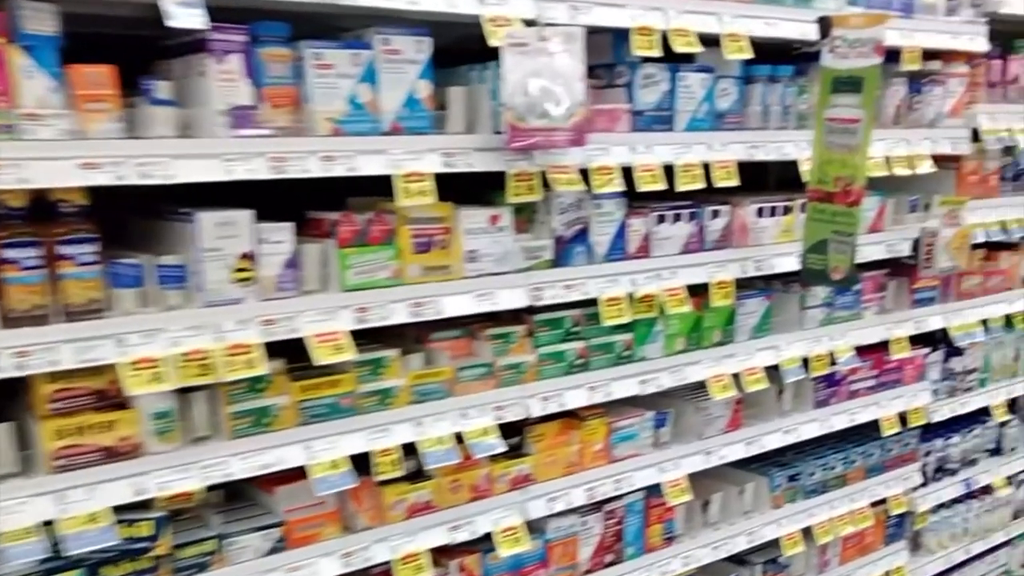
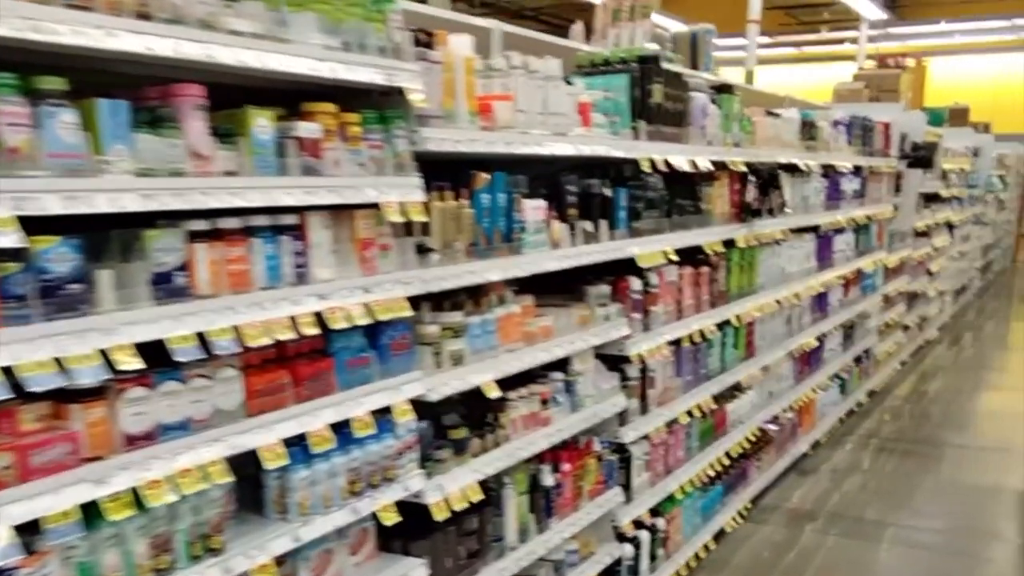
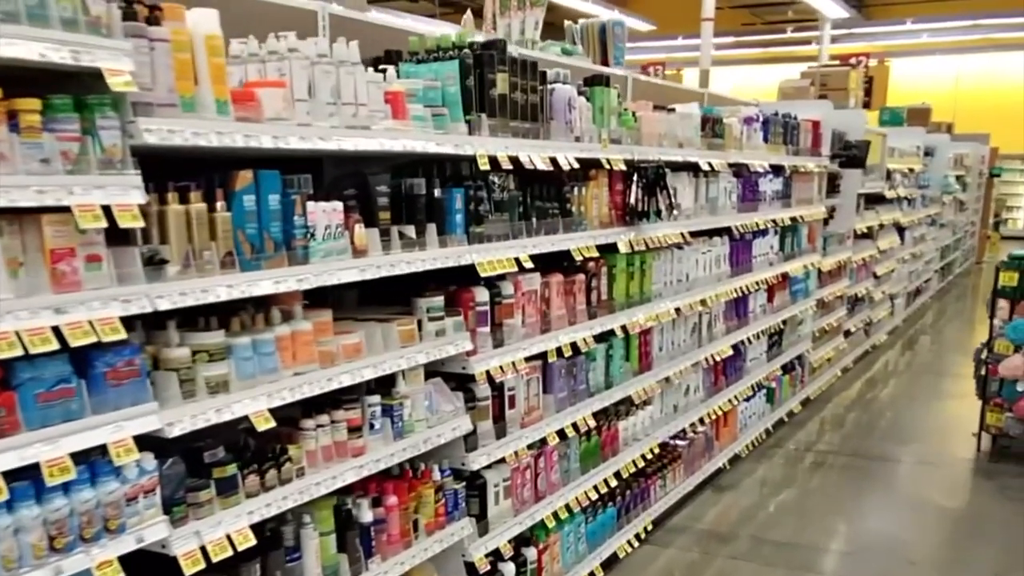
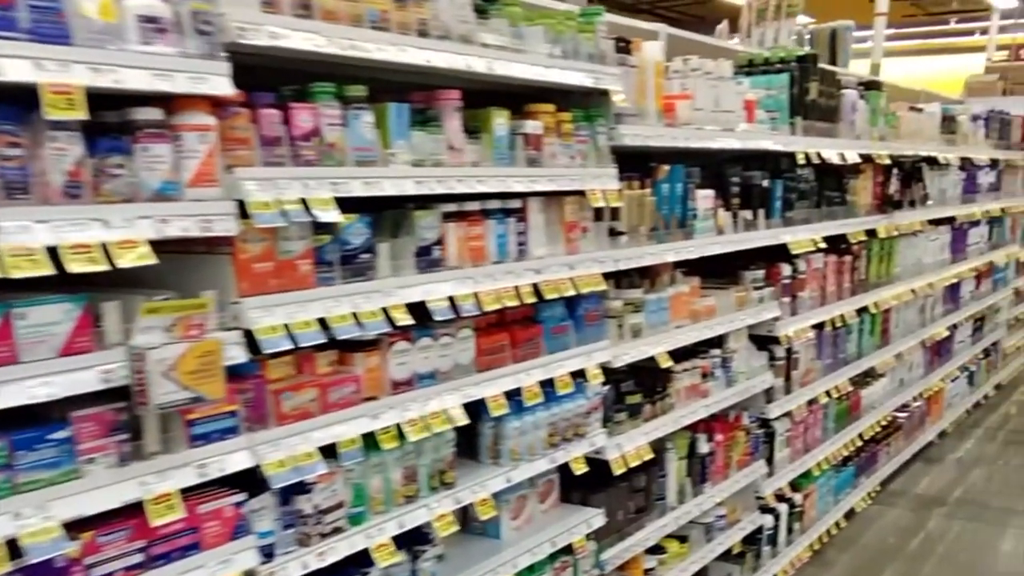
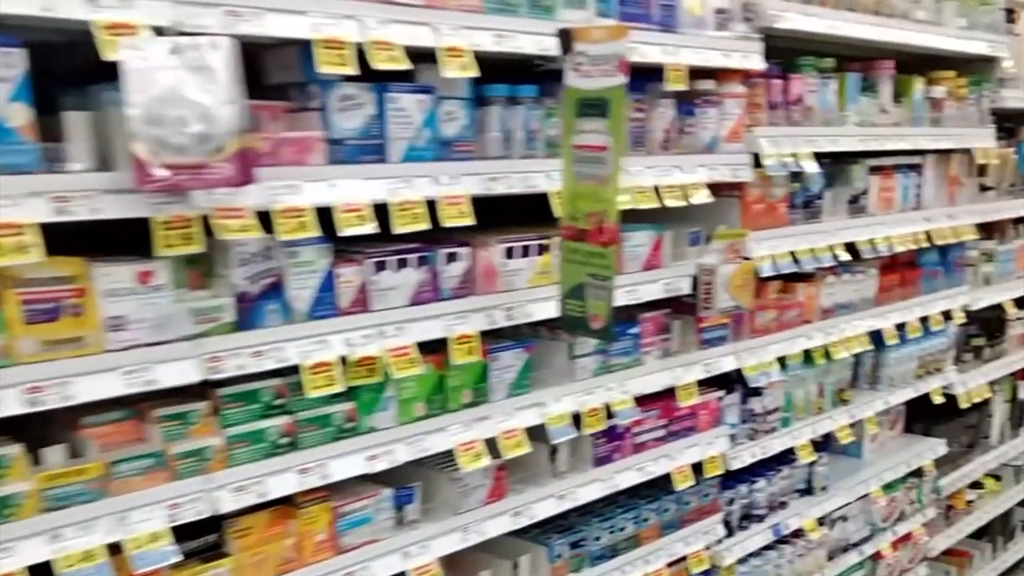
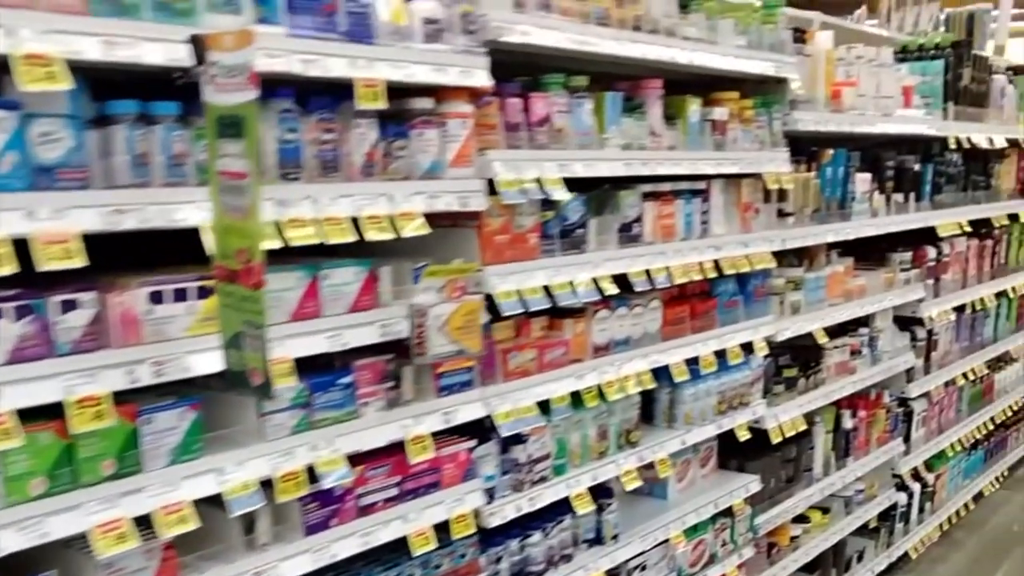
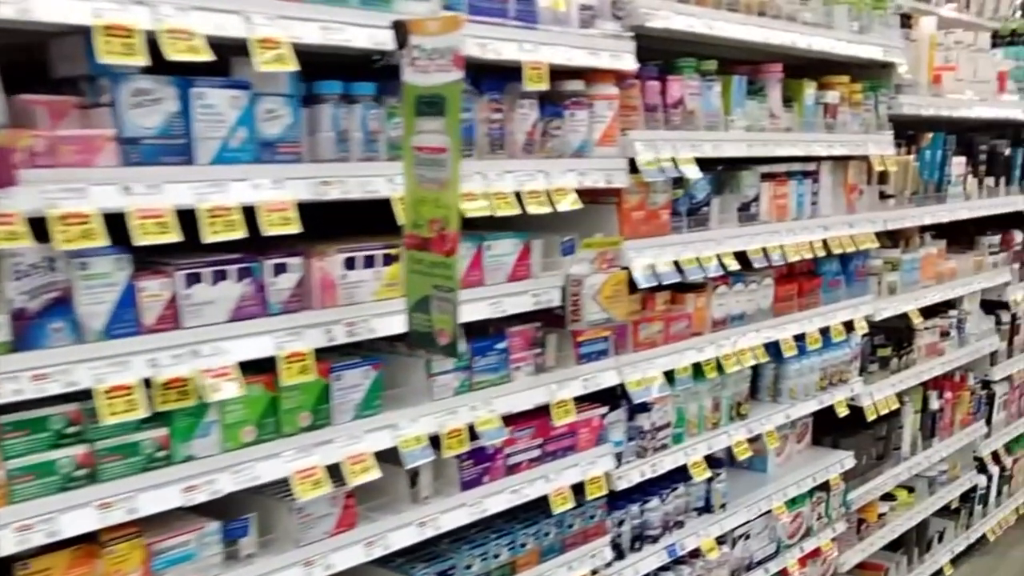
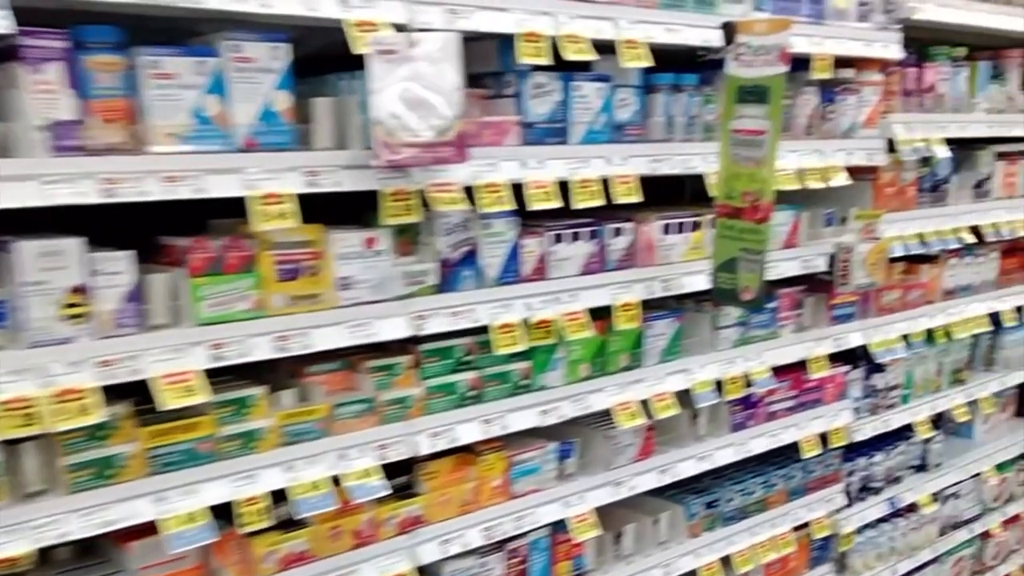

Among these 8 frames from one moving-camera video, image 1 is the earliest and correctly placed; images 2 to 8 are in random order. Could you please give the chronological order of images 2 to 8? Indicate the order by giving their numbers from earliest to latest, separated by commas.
8, 5, 7, 6, 4, 2, 3
